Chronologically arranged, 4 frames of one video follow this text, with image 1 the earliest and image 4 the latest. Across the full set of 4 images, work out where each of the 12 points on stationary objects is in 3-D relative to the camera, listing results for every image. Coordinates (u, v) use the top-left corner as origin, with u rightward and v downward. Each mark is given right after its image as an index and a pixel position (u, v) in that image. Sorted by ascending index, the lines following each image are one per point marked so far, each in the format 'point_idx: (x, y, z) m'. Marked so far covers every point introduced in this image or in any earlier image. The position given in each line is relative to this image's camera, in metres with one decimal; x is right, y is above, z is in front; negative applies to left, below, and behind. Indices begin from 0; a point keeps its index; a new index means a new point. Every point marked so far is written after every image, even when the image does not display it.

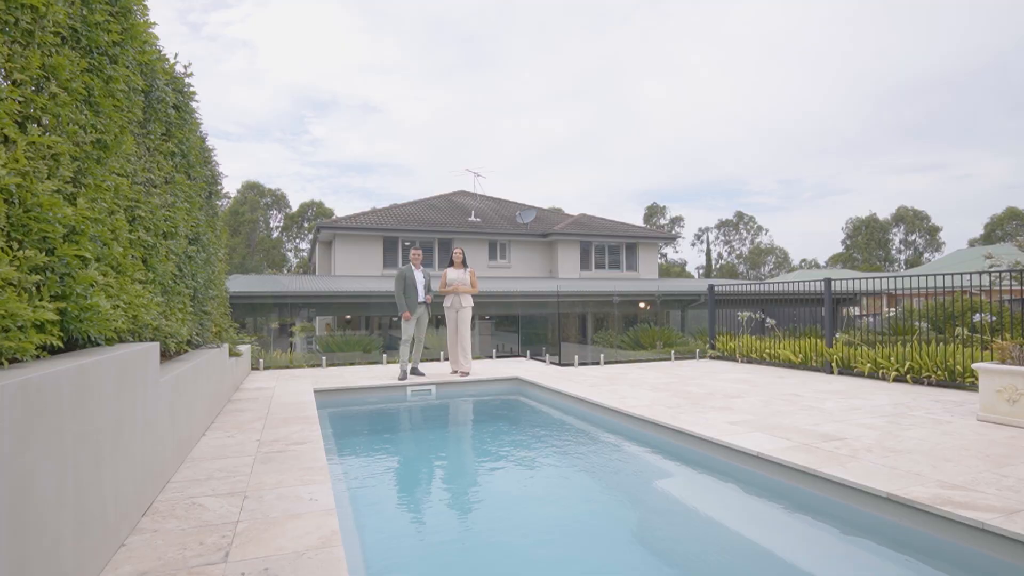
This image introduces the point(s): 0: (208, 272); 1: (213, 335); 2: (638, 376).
0: (-3.0, +0.2, +5.1) m
1: (-3.3, -0.5, +5.8) m
2: (+1.8, -1.3, +7.6) m
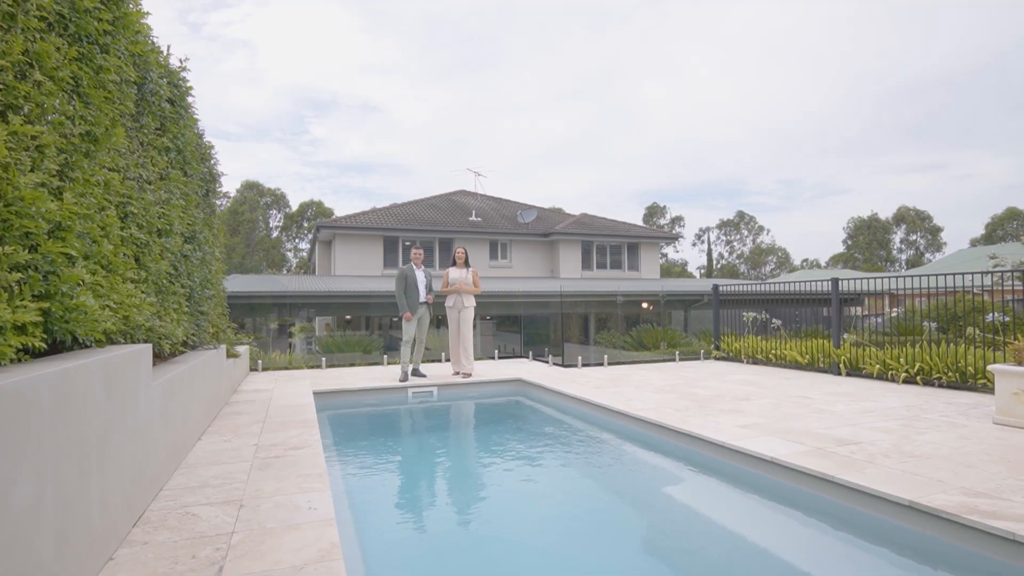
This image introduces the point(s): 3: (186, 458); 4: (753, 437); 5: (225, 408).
0: (-2.9, +0.2, +4.9) m
1: (-3.3, -0.5, +5.7) m
2: (+1.9, -1.3, +7.5) m
3: (-2.2, -1.1, +3.5) m
4: (+1.9, -1.2, +4.2) m
5: (-3.0, -1.3, +5.4) m
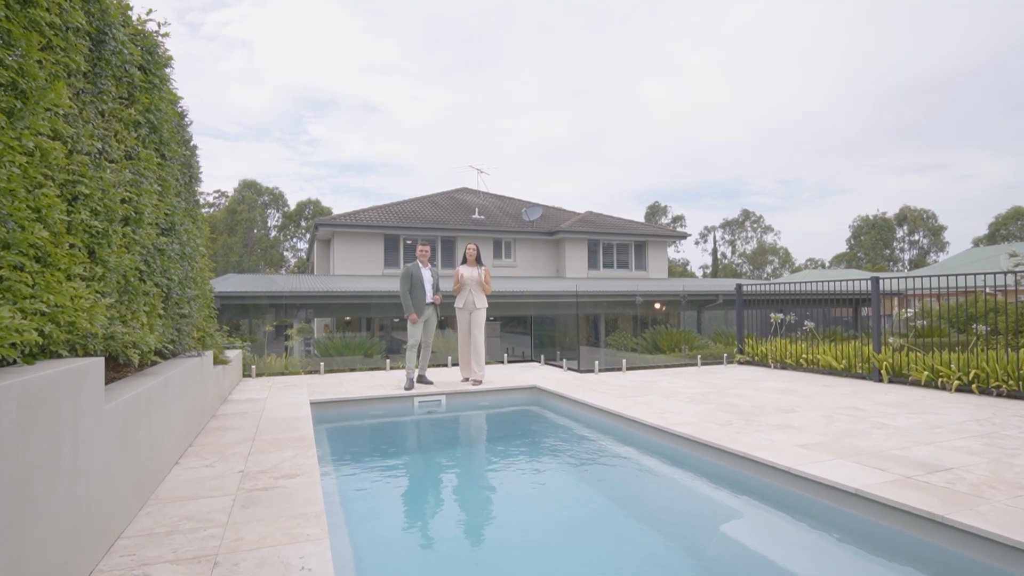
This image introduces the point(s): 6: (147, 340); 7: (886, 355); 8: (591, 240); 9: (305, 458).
0: (-2.7, +0.2, +4.4) m
1: (-3.1, -0.5, +5.1) m
2: (+2.1, -1.3, +6.9) m
3: (-2.0, -1.1, +2.9) m
4: (+2.1, -1.2, +3.6) m
5: (-2.8, -1.2, +4.9) m
6: (-2.3, -0.3, +3.2) m
7: (+5.2, -0.9, +7.2) m
8: (+3.0, +1.8, +19.5) m
9: (-1.4, -1.2, +3.7) m
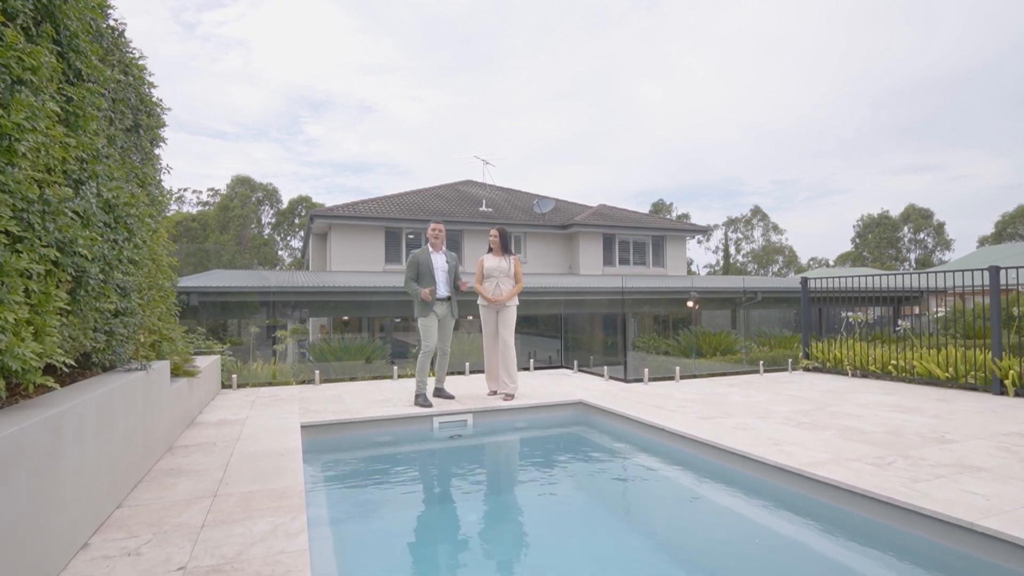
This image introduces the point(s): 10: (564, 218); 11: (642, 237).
0: (-2.3, +0.3, +3.0) m
1: (-2.6, -0.4, +3.8) m
2: (+2.5, -1.2, +5.6) m
3: (-1.6, -1.0, +1.6) m
4: (+2.6, -1.1, +2.3) m
5: (-2.4, -1.2, +3.5) m
6: (-1.8, -0.2, +1.9) m
7: (+5.6, -0.8, +5.9) m
8: (+3.3, +1.9, +18.2) m
9: (-1.0, -1.1, +2.3) m
10: (+1.9, +2.5, +18.9) m
11: (+4.7, +1.9, +18.7) m
